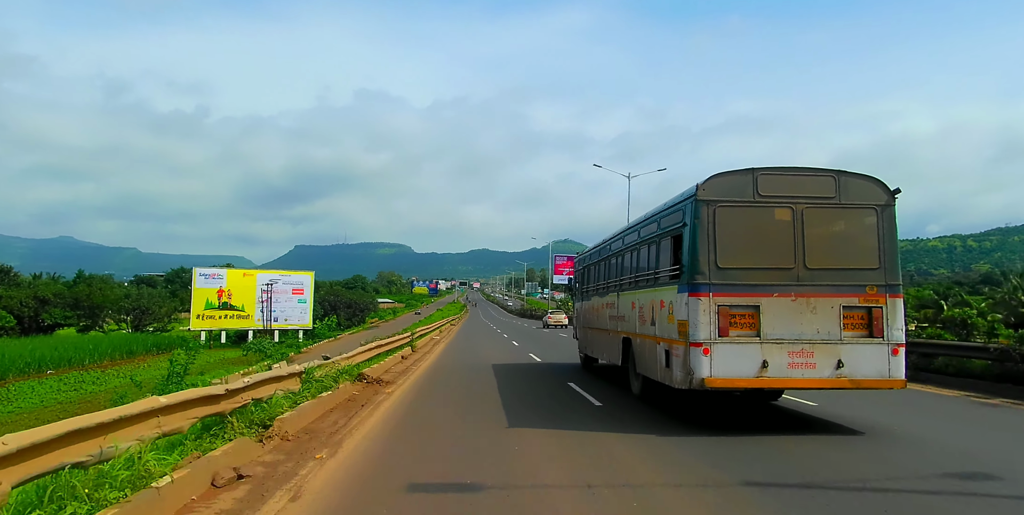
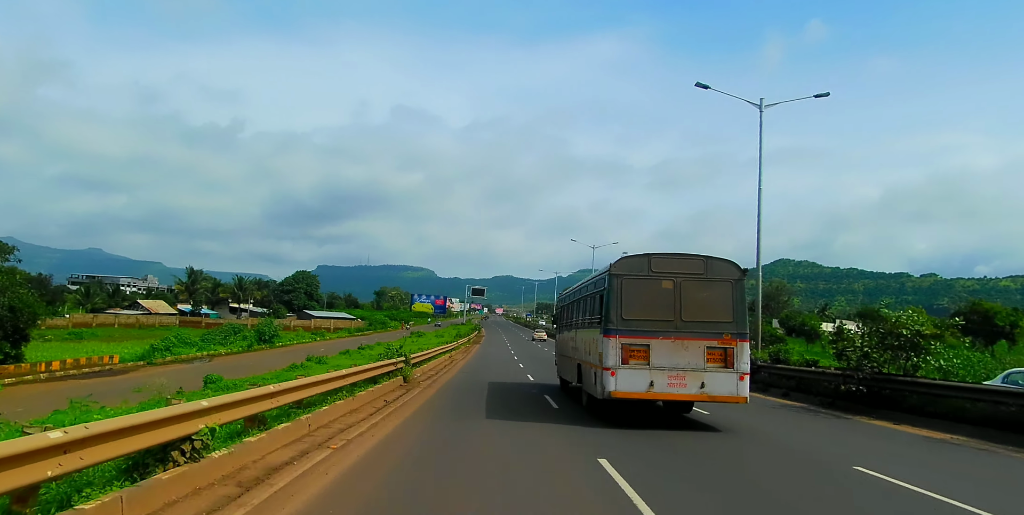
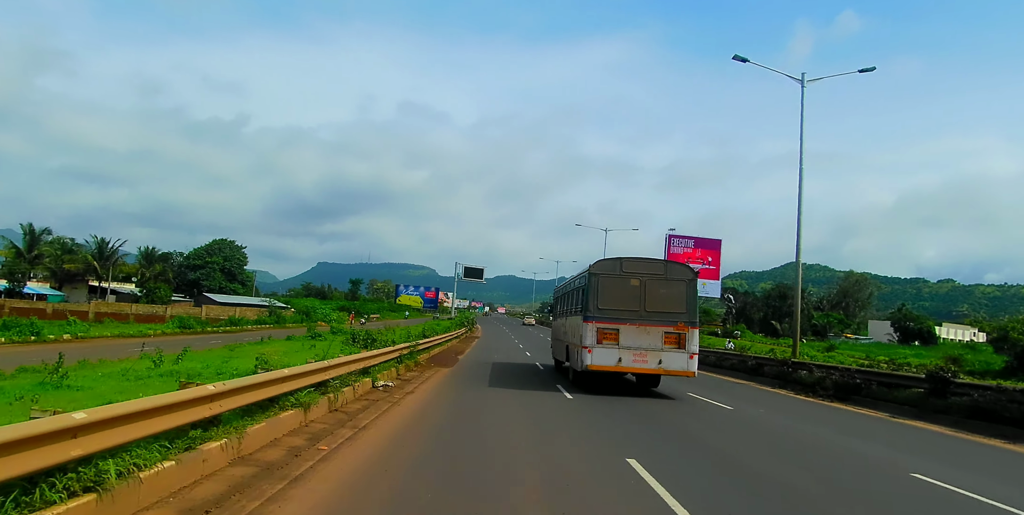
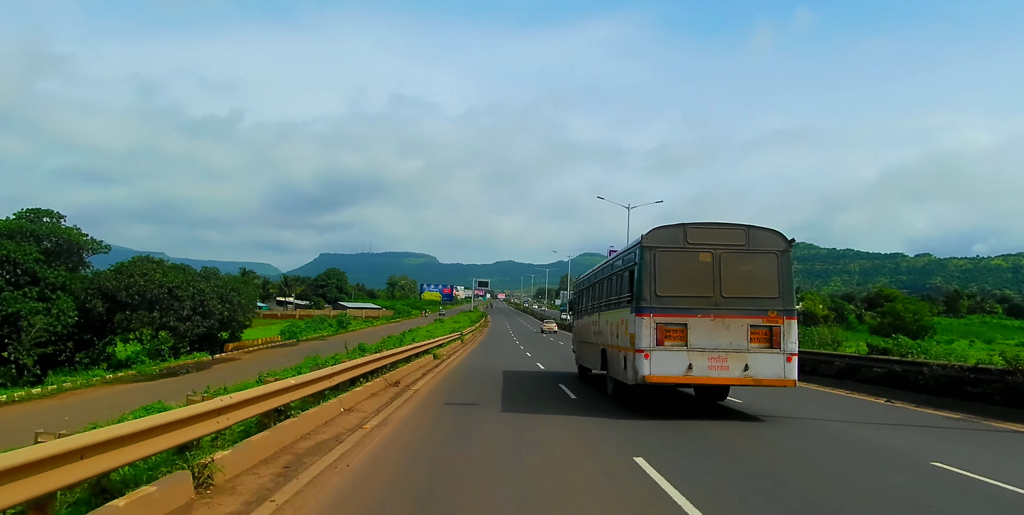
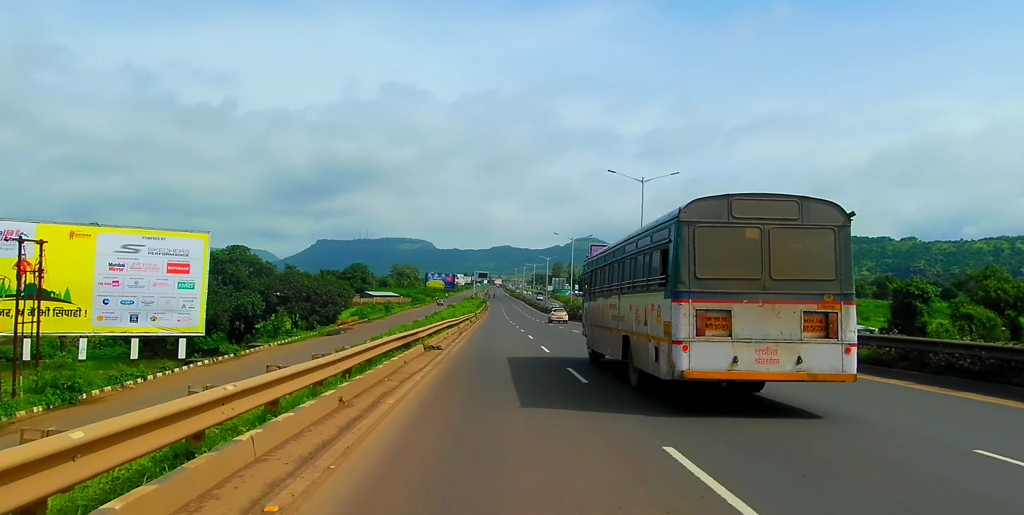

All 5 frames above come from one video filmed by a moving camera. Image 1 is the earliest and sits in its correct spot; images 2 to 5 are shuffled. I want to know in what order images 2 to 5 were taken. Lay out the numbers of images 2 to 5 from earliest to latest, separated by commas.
5, 4, 2, 3
